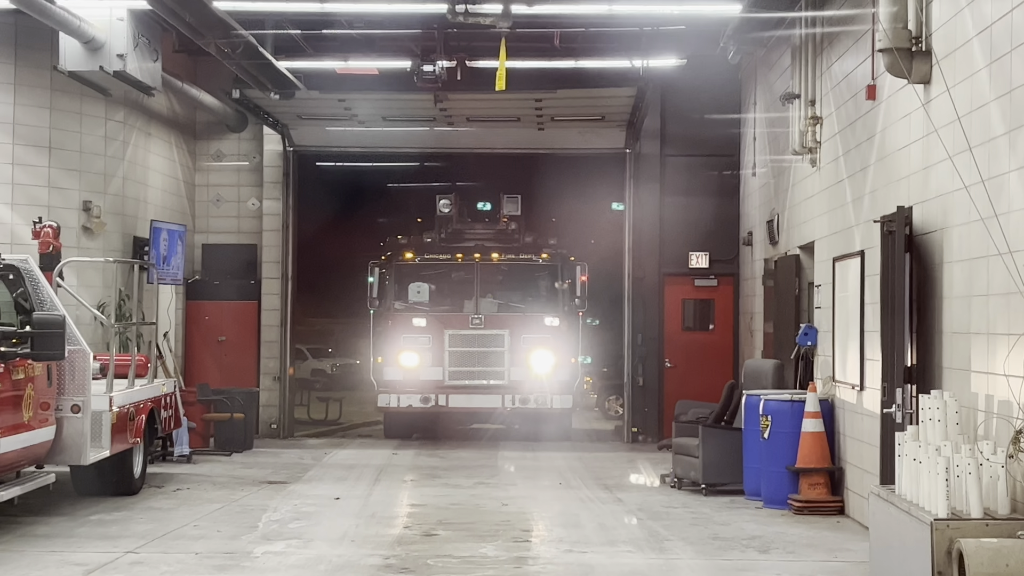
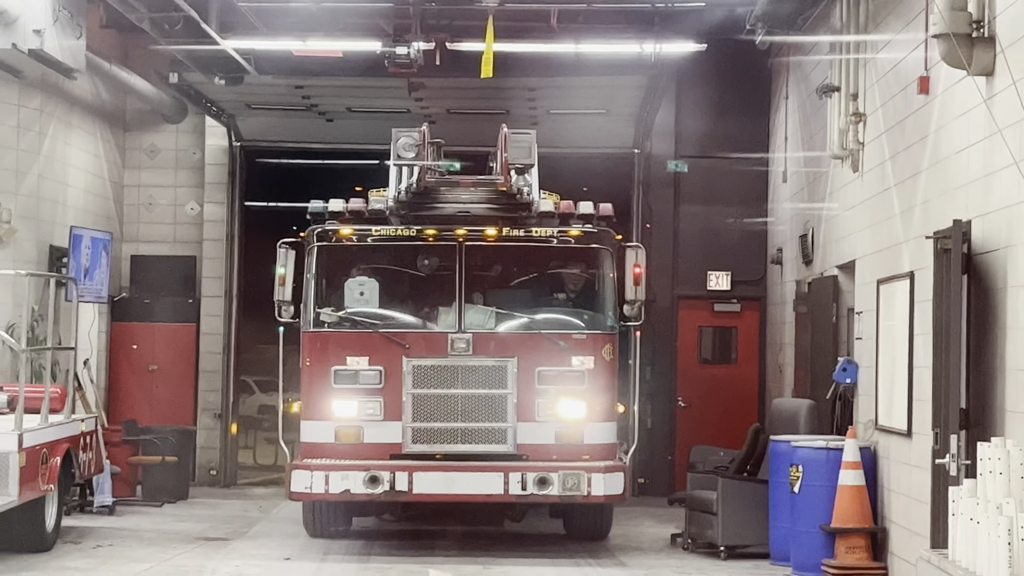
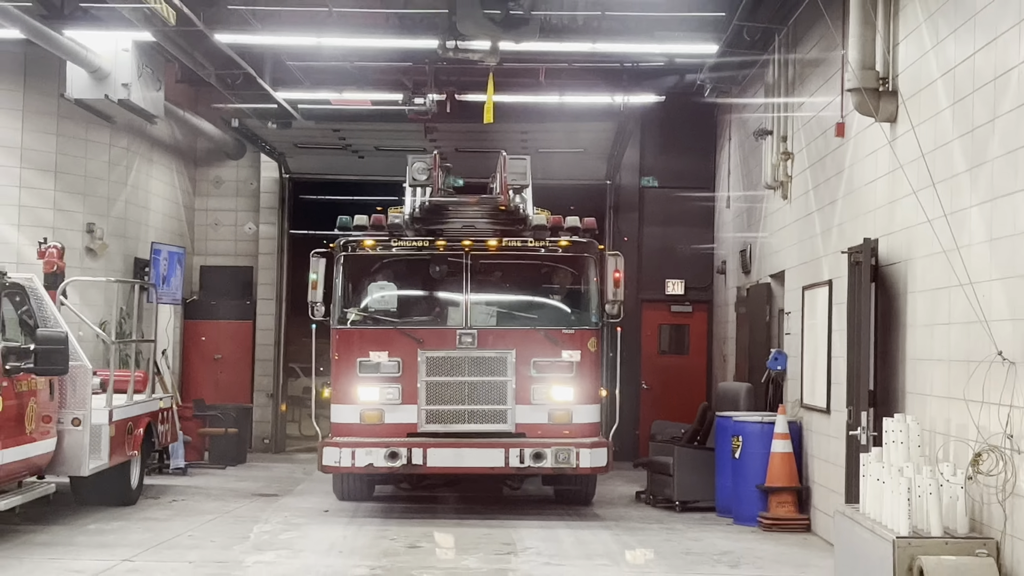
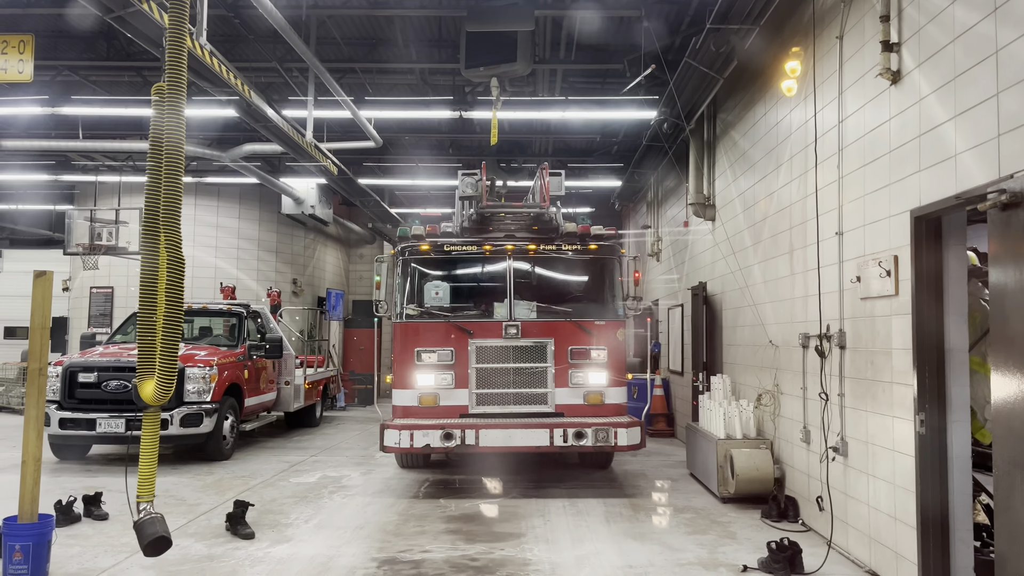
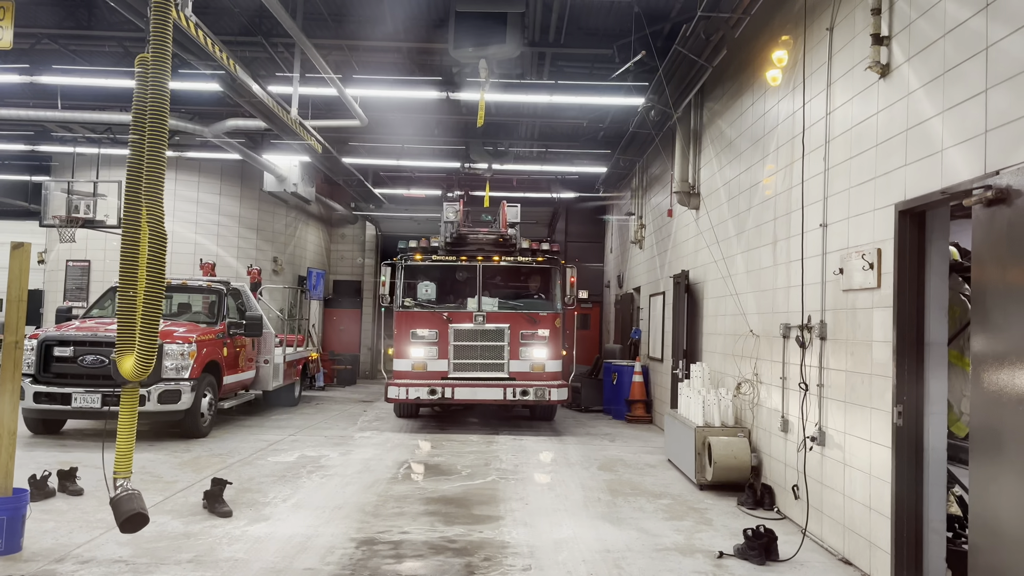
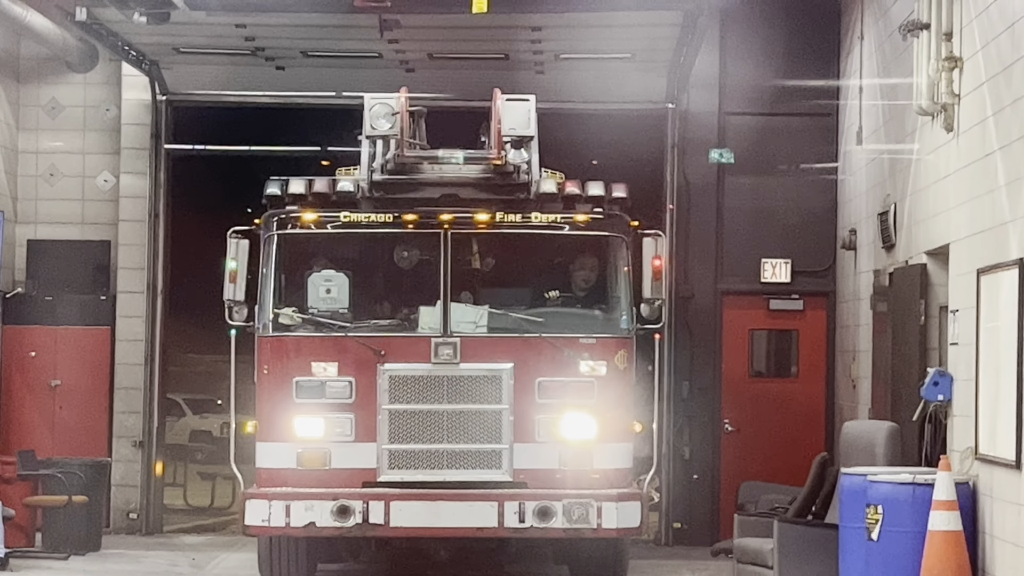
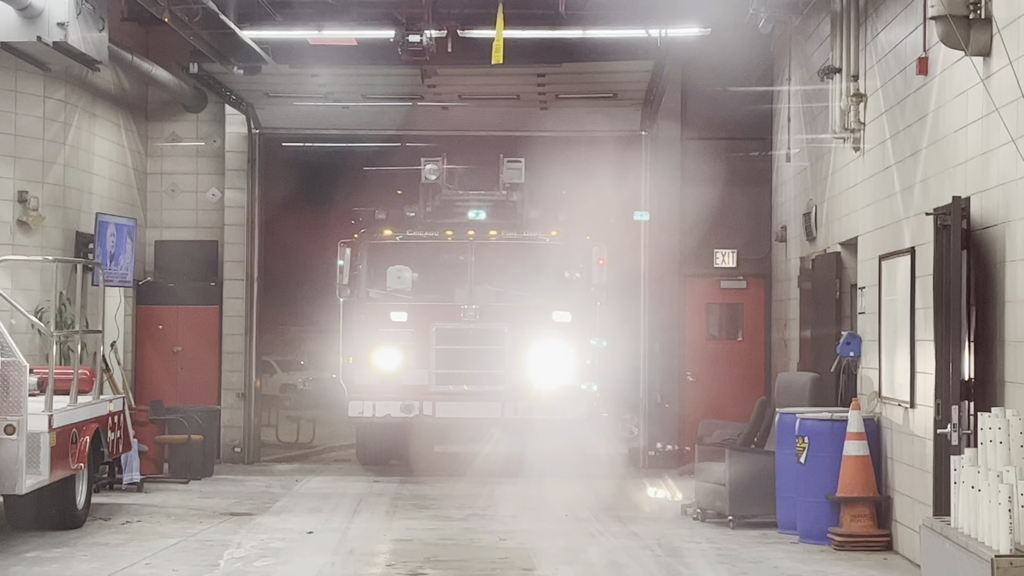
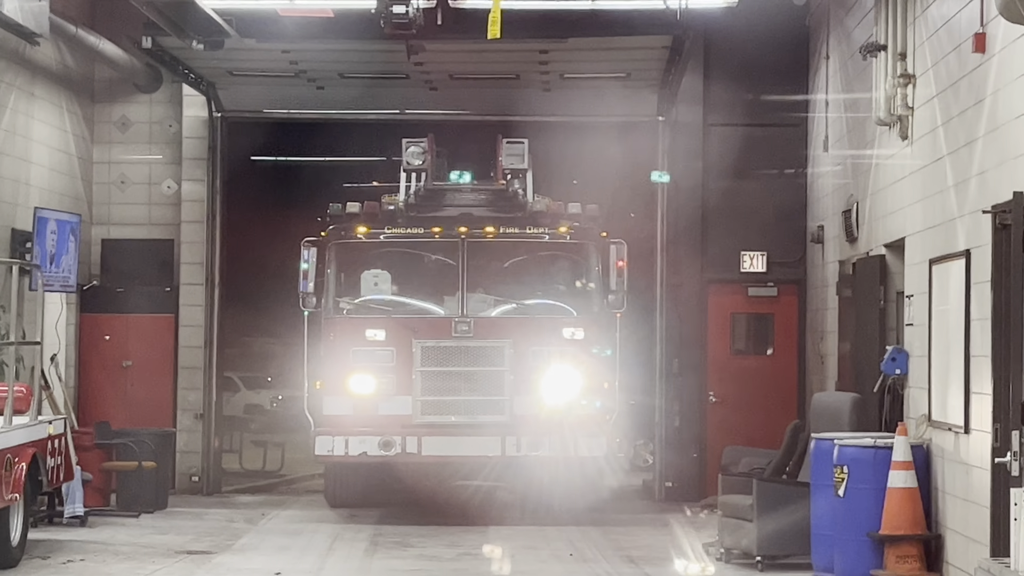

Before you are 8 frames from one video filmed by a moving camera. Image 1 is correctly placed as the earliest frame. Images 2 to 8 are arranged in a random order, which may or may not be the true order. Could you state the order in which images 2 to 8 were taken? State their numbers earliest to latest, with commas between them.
7, 8, 6, 2, 3, 5, 4
